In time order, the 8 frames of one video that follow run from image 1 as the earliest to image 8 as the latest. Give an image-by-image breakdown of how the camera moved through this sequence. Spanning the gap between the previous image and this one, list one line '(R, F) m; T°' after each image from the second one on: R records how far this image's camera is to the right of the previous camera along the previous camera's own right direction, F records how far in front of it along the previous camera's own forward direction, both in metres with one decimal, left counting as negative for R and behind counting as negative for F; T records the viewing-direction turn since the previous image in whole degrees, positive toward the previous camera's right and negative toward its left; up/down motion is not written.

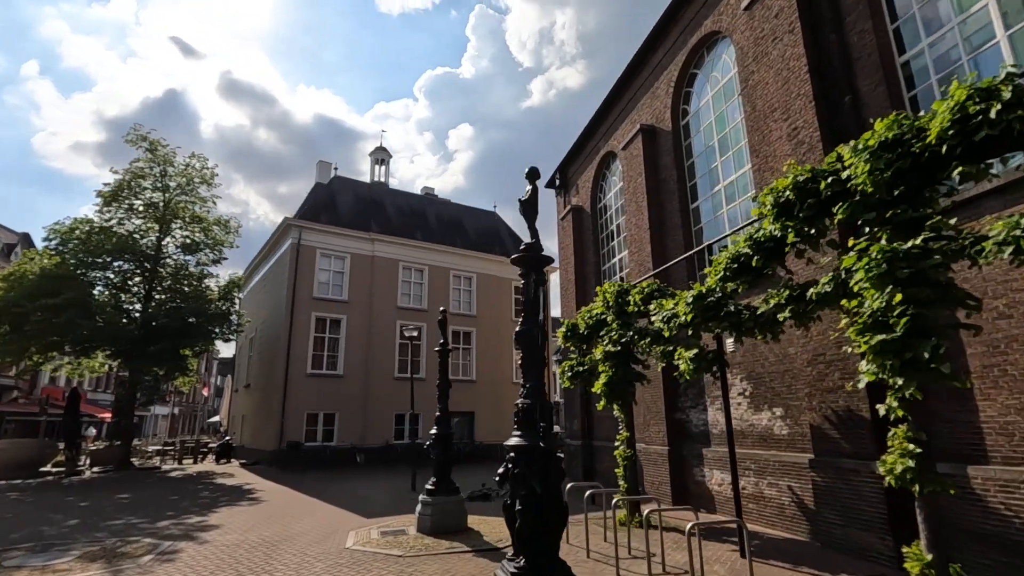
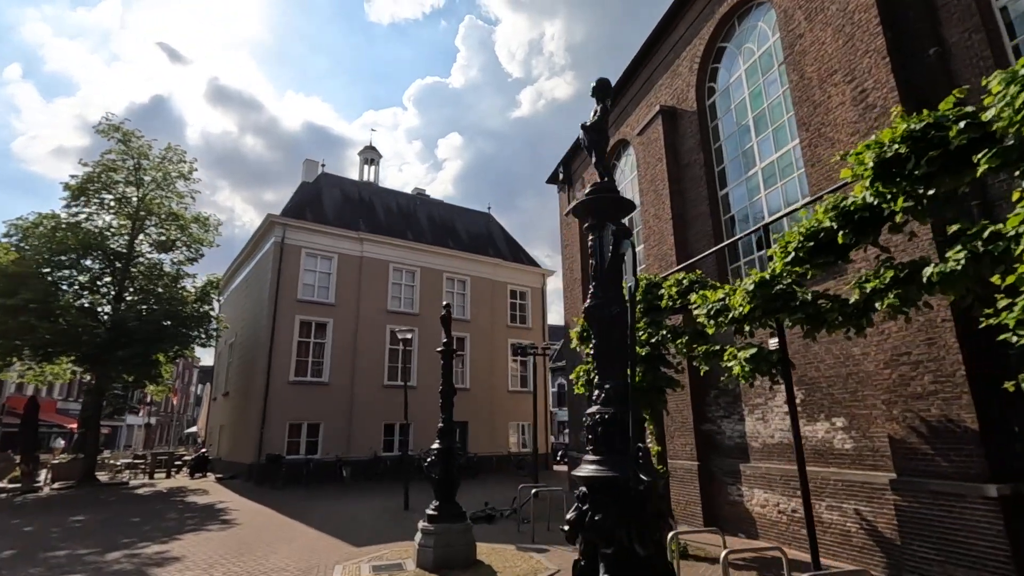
(-0.4, +1.3) m; +1°
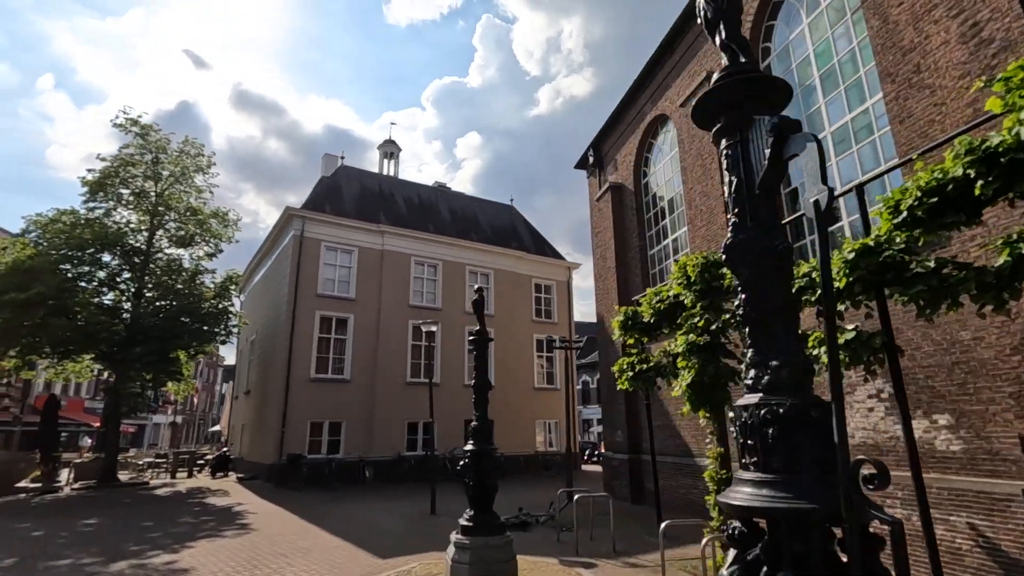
(-0.3, +0.9) m; -2°
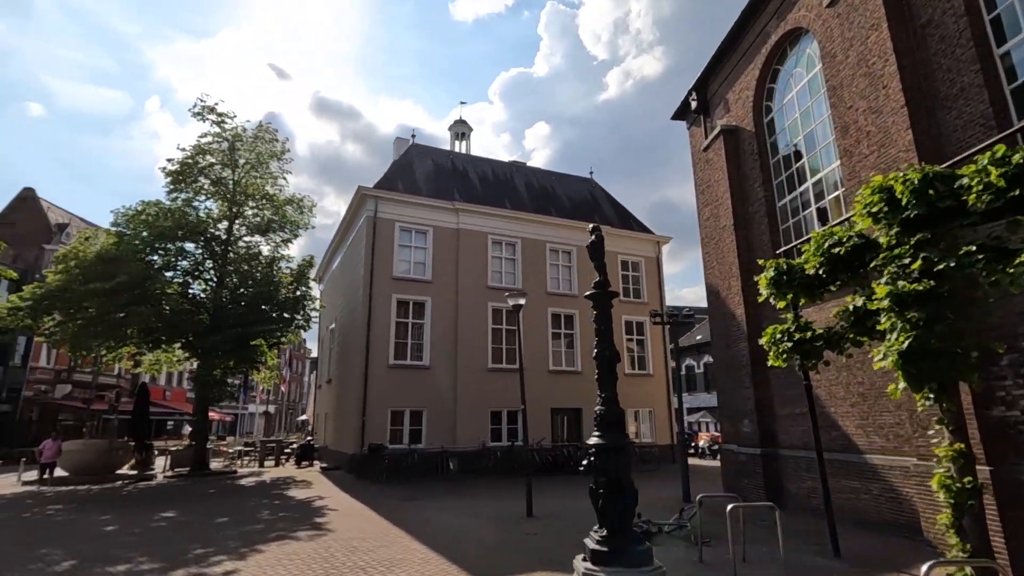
(-0.6, +1.8) m; -8°
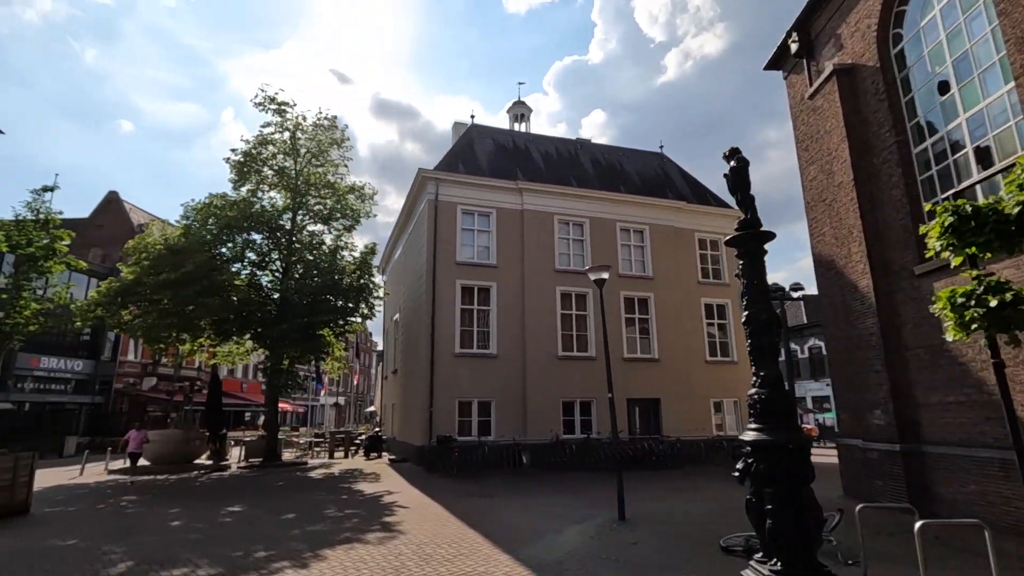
(-0.4, +1.2) m; -6°
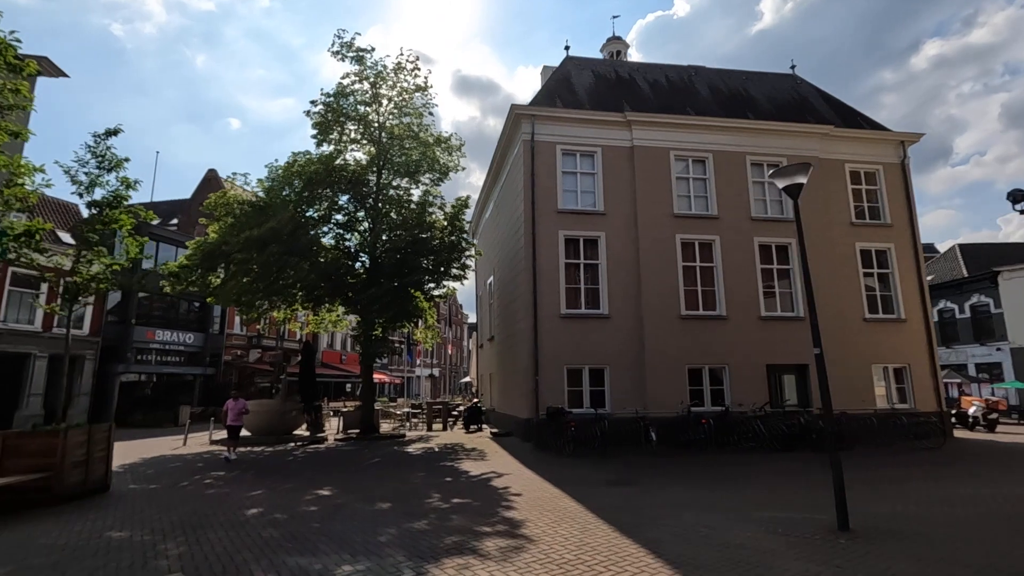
(-0.9, +2.5) m; -9°
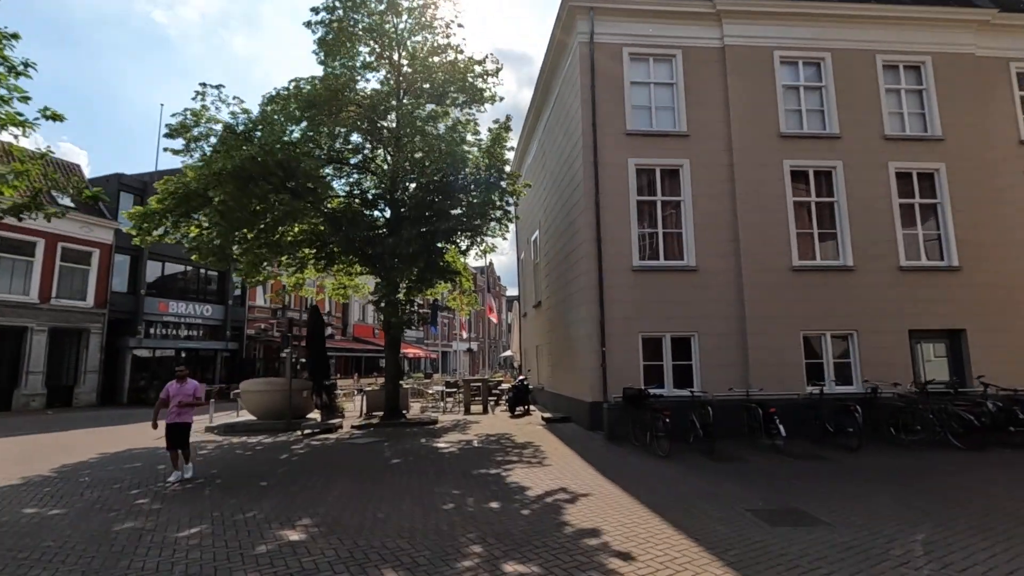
(-0.5, +3.8) m; -4°
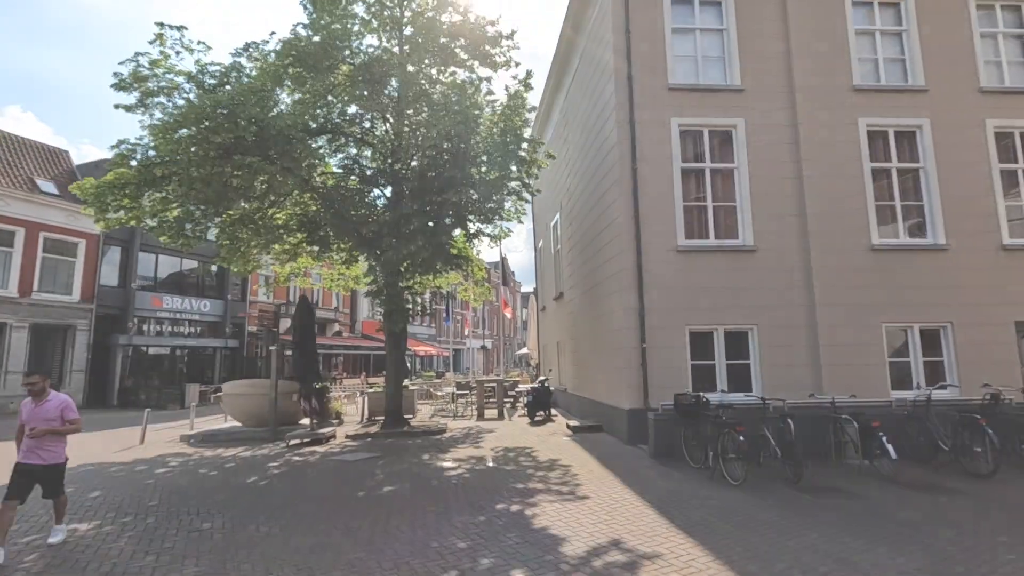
(-0.1, +2.1) m; -1°
